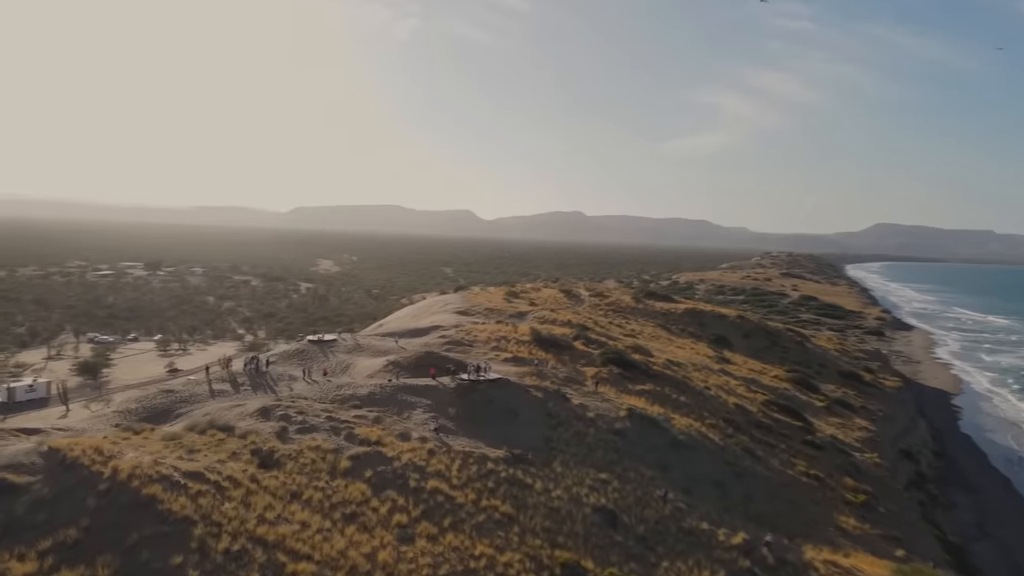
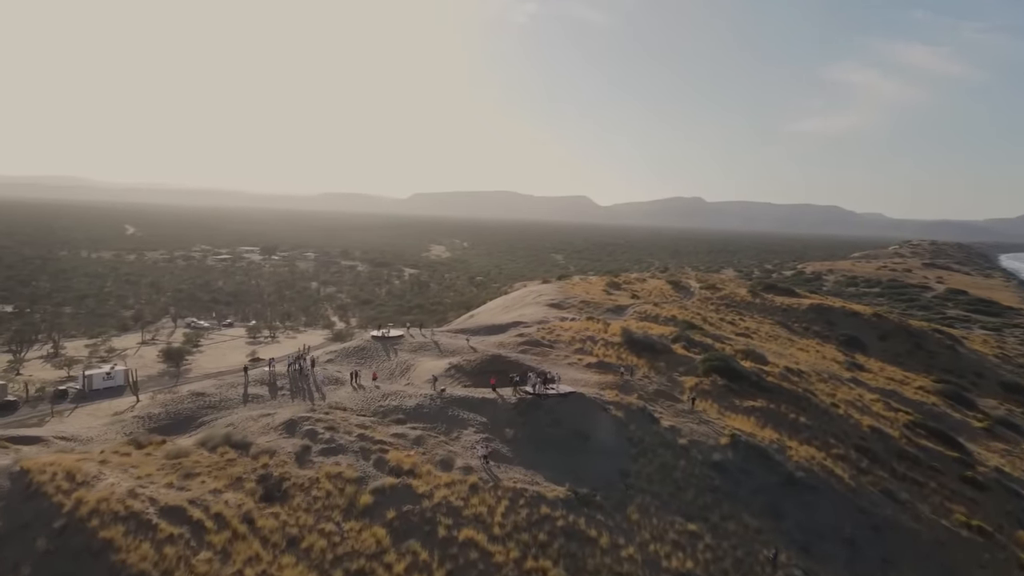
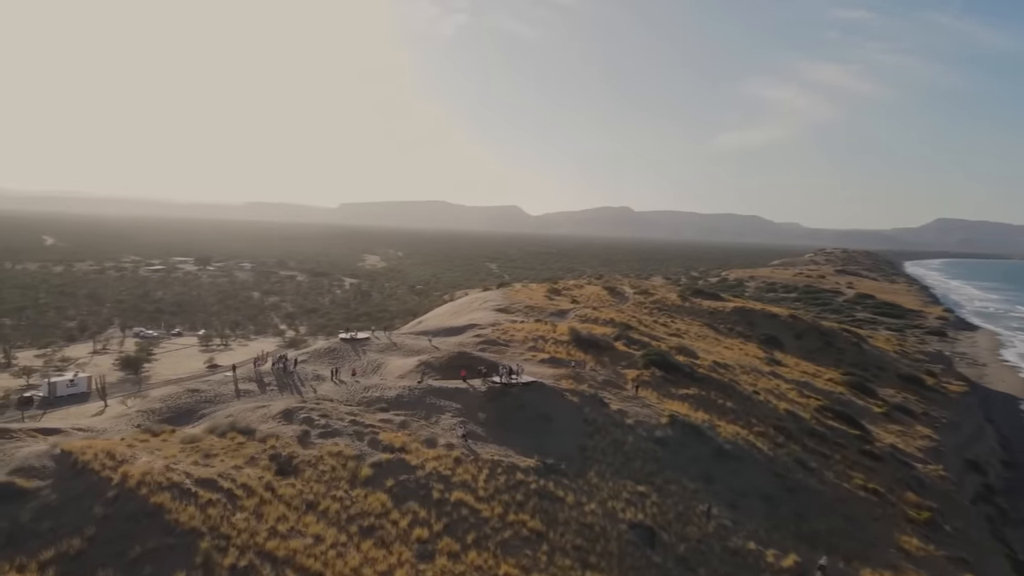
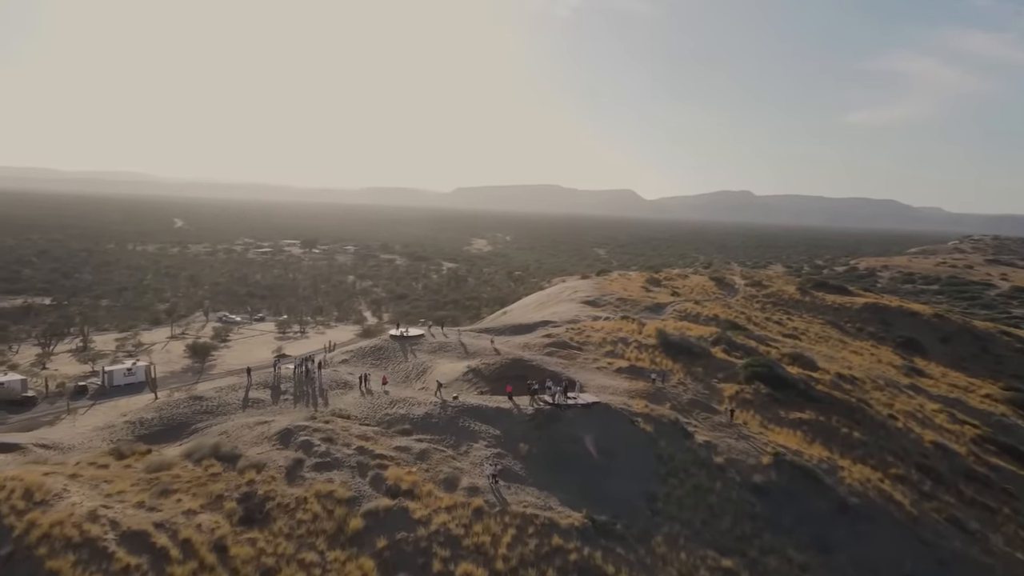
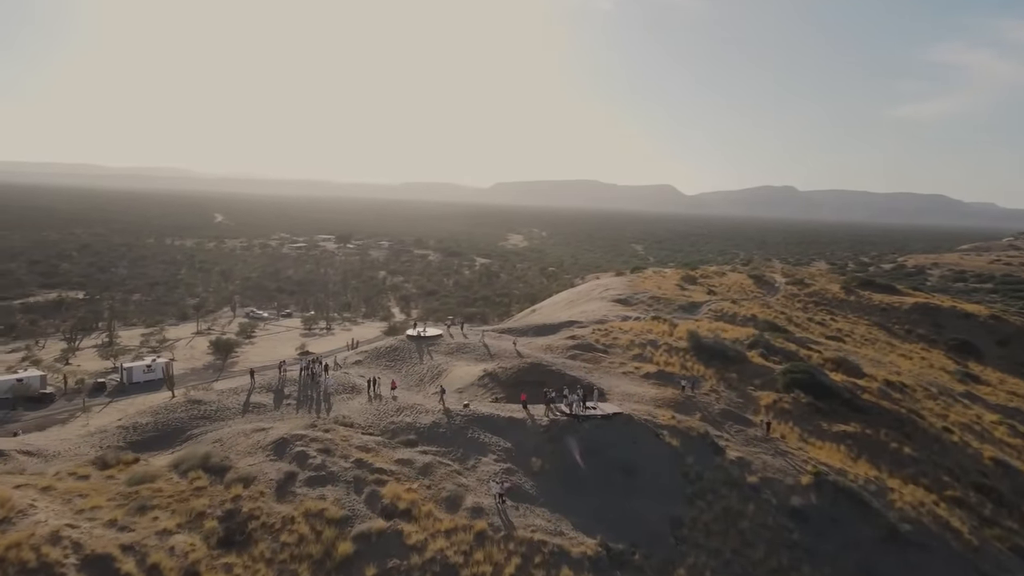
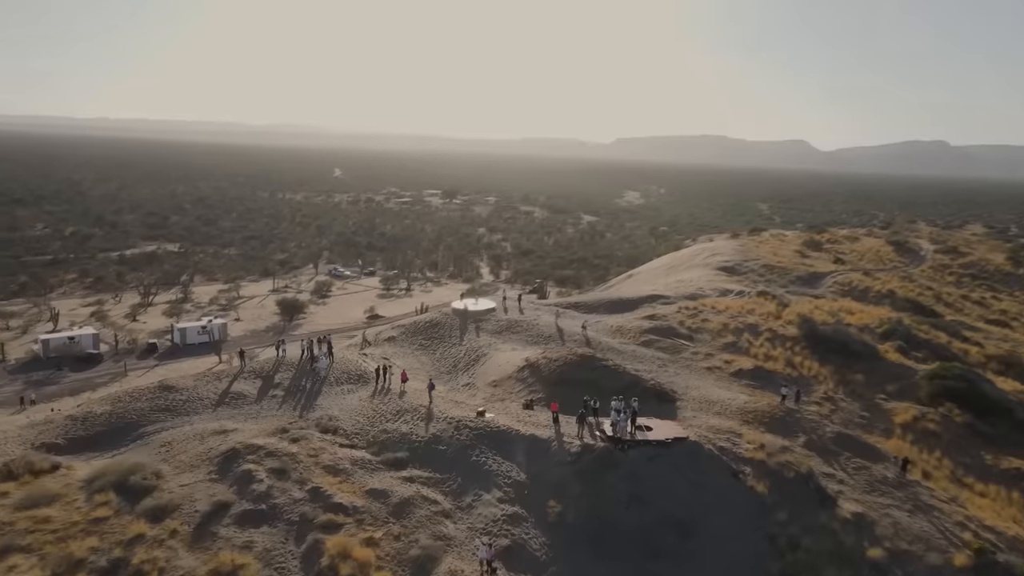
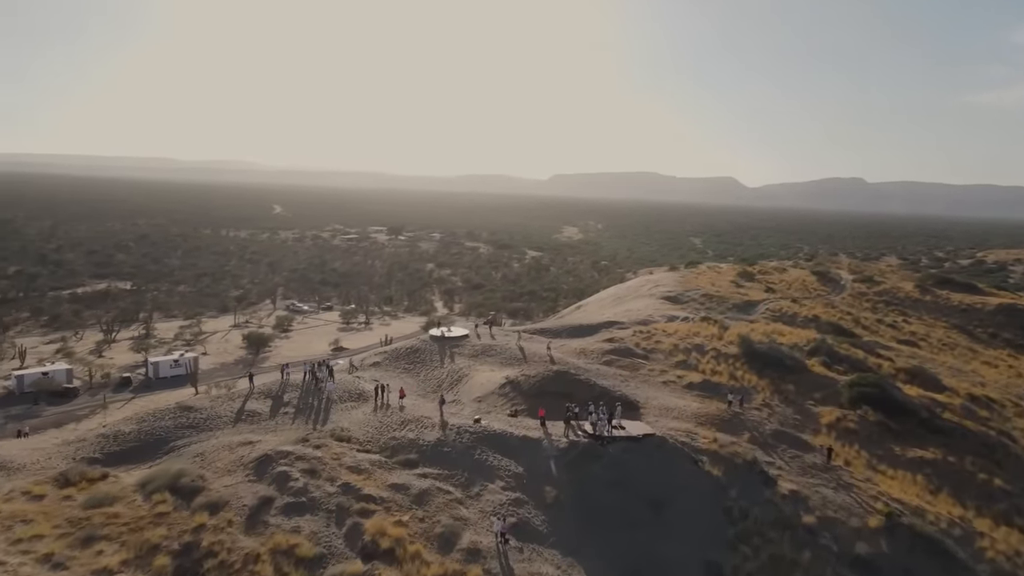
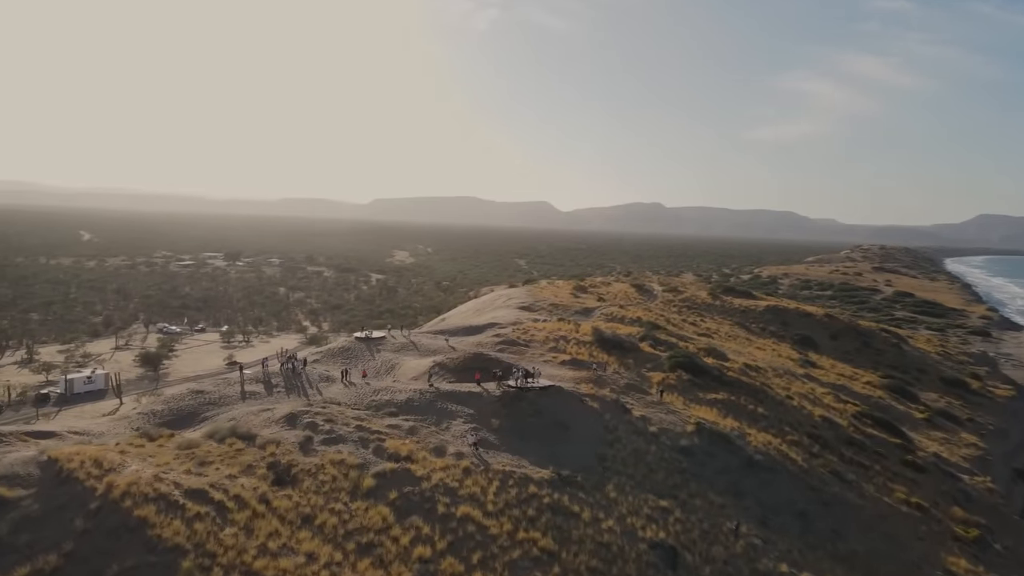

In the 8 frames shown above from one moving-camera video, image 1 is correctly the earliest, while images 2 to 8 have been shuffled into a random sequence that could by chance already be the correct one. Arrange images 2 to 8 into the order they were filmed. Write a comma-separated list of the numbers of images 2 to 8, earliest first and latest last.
3, 8, 2, 4, 5, 7, 6
